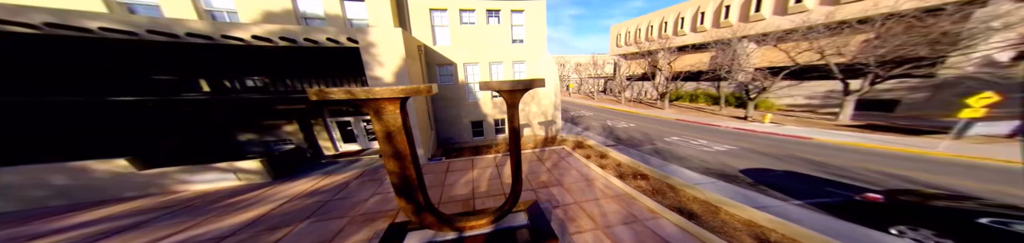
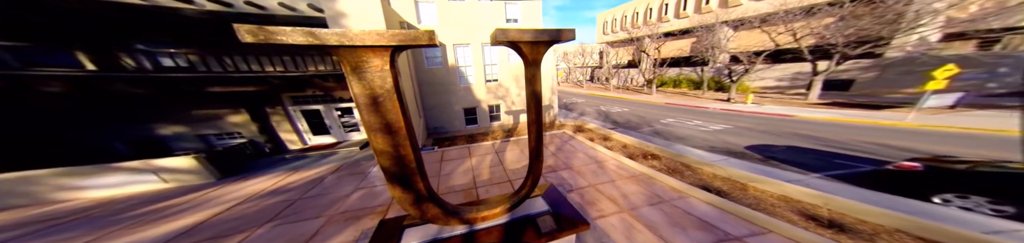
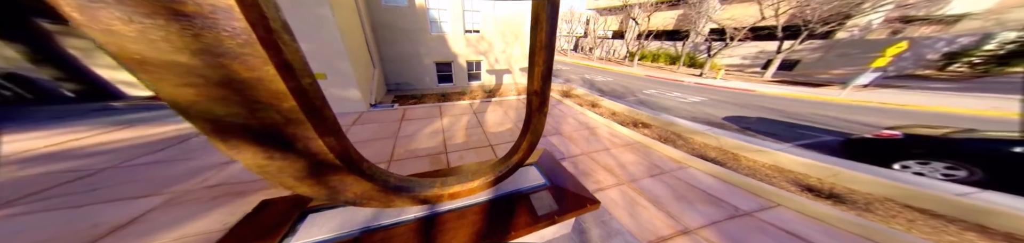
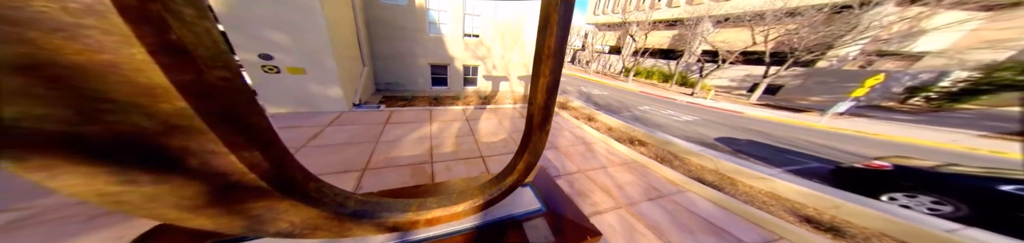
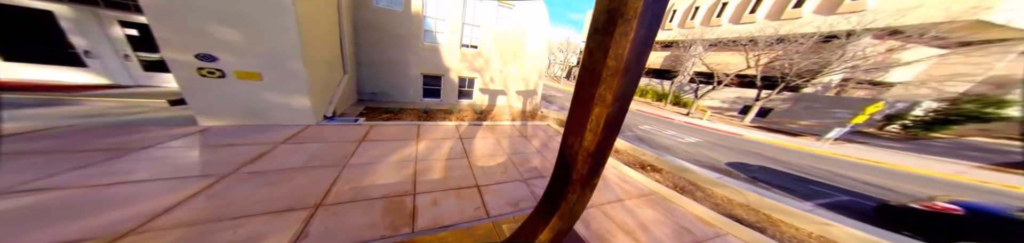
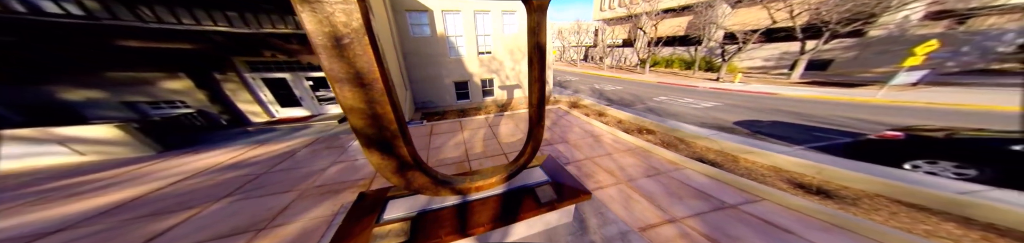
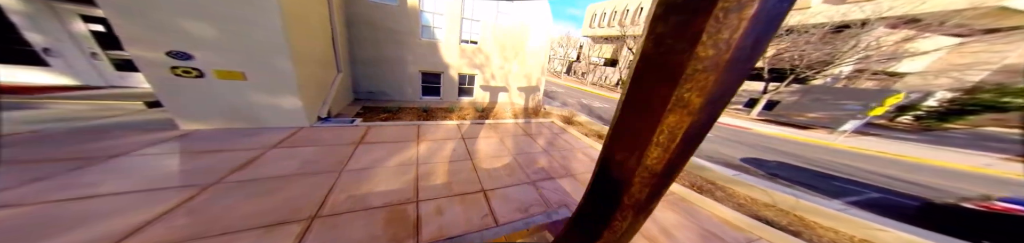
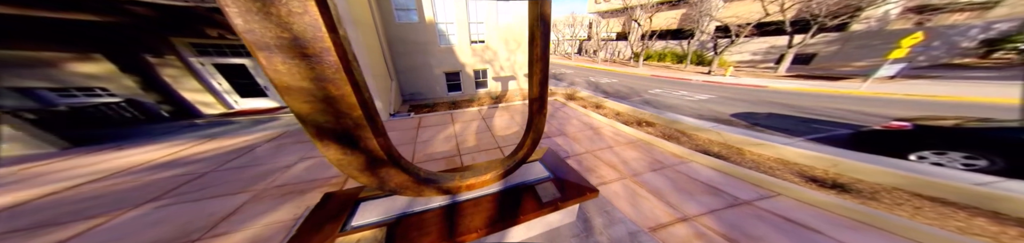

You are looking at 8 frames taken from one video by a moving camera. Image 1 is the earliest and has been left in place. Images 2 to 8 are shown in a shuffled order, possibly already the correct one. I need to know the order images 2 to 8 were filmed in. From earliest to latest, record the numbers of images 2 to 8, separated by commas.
2, 6, 8, 3, 4, 5, 7
